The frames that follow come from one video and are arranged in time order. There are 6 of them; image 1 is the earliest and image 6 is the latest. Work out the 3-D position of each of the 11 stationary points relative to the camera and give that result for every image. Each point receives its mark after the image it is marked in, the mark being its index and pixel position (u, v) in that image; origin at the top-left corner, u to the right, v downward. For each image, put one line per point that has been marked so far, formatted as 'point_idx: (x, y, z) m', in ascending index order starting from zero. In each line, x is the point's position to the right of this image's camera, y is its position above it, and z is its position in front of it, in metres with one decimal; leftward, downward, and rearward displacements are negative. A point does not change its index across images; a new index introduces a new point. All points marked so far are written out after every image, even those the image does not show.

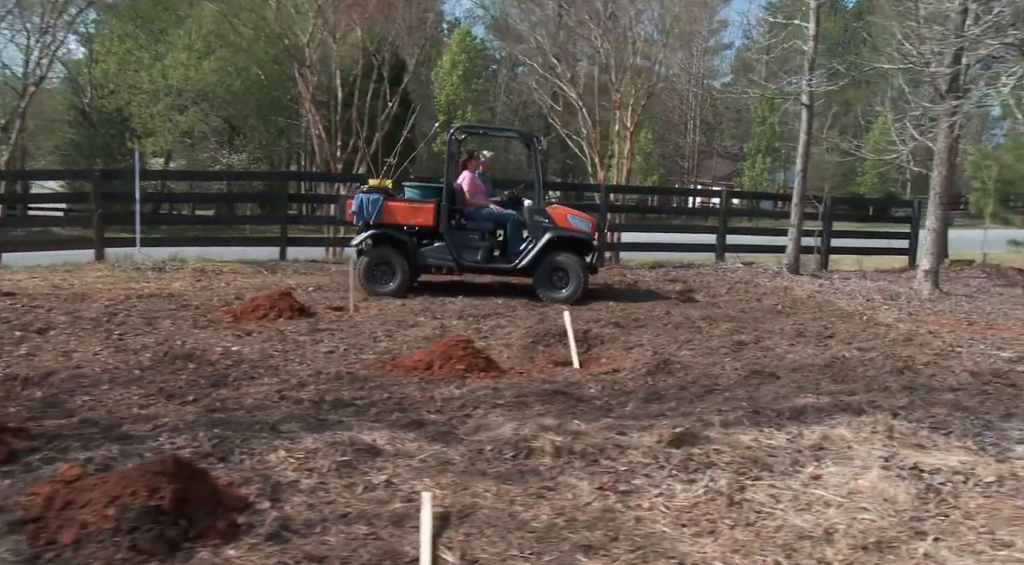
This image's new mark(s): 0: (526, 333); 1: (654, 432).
0: (+0.1, -0.4, +9.1) m
1: (+0.8, -0.8, +5.7) m
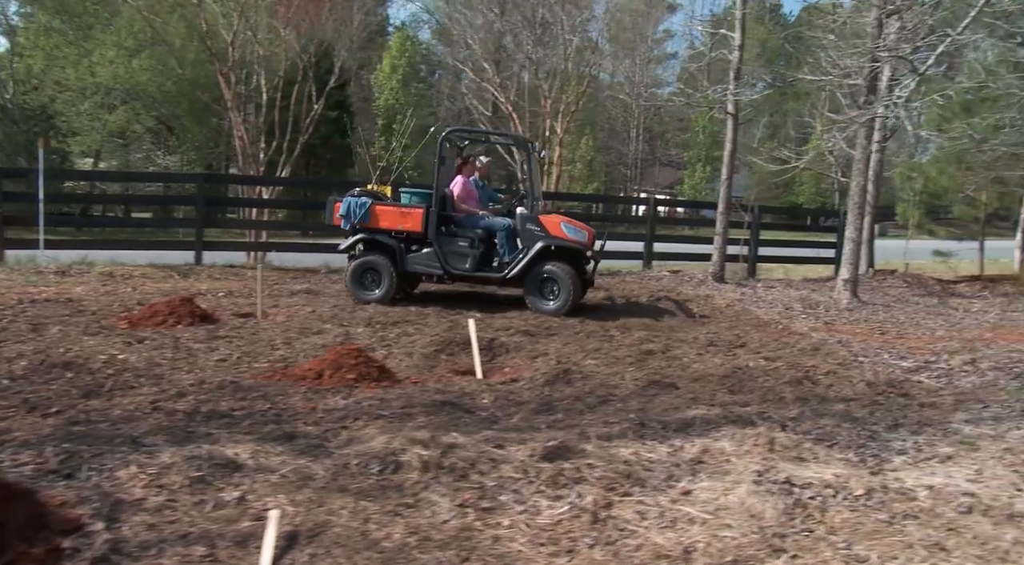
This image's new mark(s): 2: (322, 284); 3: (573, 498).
0: (-0.7, -0.5, +8.9) m
1: (+0.1, -0.9, +5.5) m
2: (-2.2, 0.0, +12.2) m
3: (+0.3, -1.0, +4.9) m
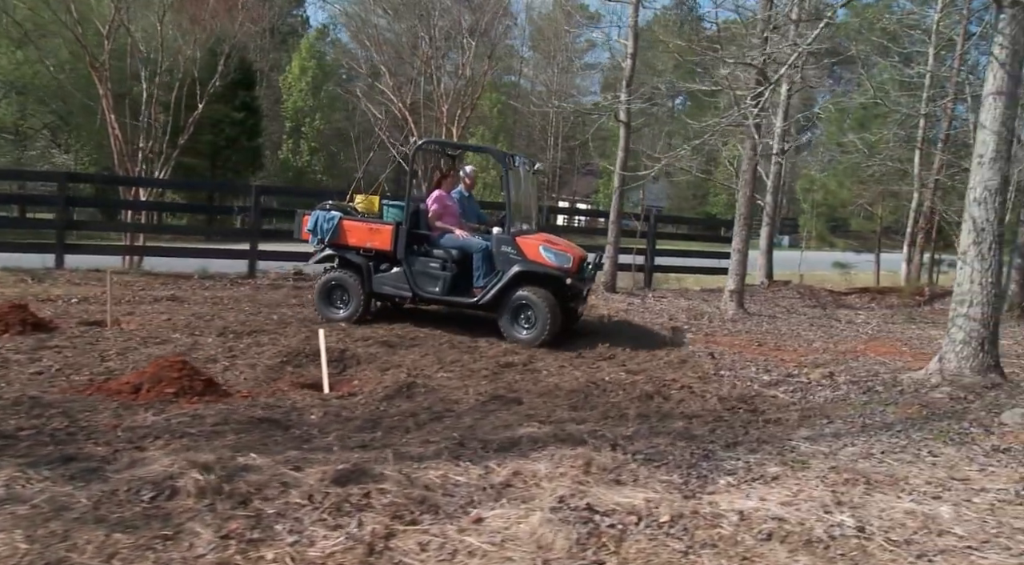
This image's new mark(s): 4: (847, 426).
0: (-1.9, -0.6, +8.4) m
1: (-0.9, -0.9, +5.1) m
2: (-3.6, -0.1, +11.6) m
3: (-0.7, -1.1, +4.4) m
4: (+2.1, -0.9, +6.4) m
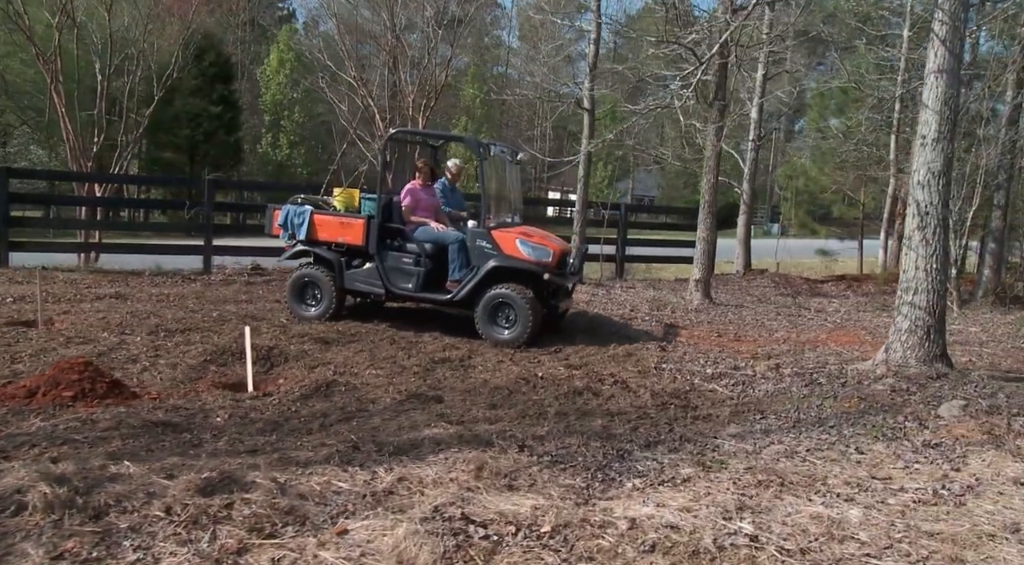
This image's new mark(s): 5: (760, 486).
0: (-2.4, -0.5, +8.1) m
1: (-1.5, -0.9, +4.7) m
2: (-4.1, -0.1, +11.3) m
3: (-1.2, -1.0, +4.1) m
4: (+1.6, -0.8, +6.0) m
5: (+1.2, -0.9, +4.8) m
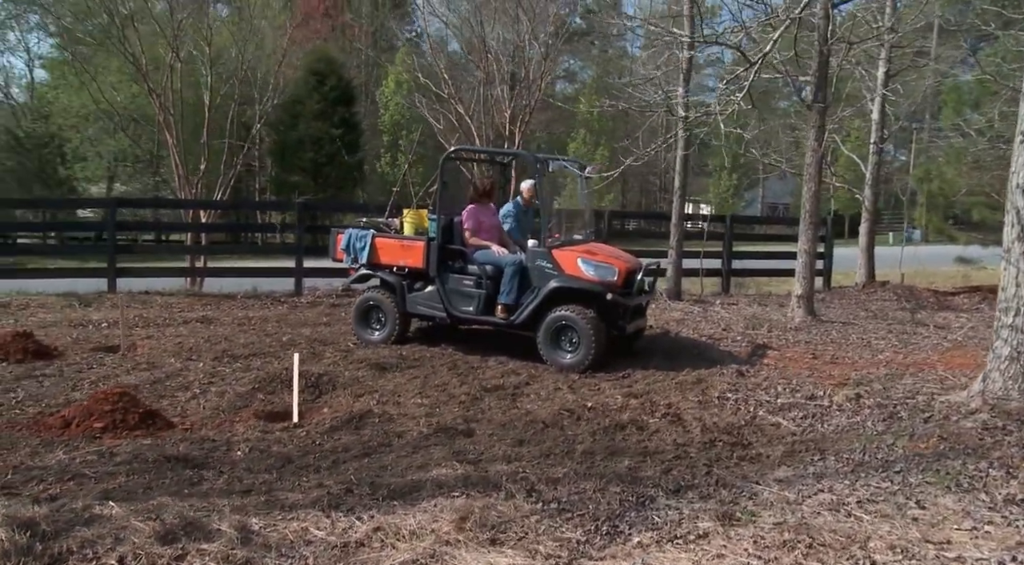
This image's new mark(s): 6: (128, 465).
0: (-2.0, -0.7, +7.9) m
1: (-1.5, -1.0, +4.5) m
2: (-3.2, -0.3, +11.3) m
3: (-1.4, -1.2, +3.8) m
4: (+1.7, -0.9, +5.3) m
5: (+1.1, -1.1, +4.1) m
6: (-2.1, -1.0, +5.6) m
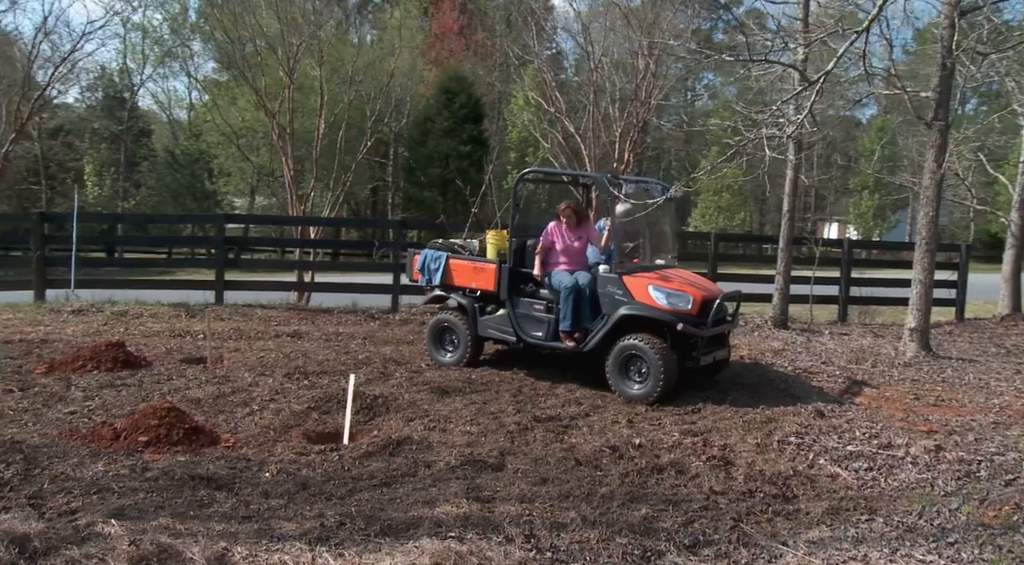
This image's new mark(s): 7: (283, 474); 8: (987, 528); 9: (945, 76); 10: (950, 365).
0: (-1.5, -0.9, +7.9) m
1: (-1.6, -1.1, +4.4) m
2: (-2.1, -0.5, +11.4) m
3: (-1.5, -1.3, +3.7) m
4: (+1.7, -1.1, +4.7) m
5: (+1.0, -1.2, +3.7) m
6: (-2.0, -1.1, +5.6) m
7: (-1.3, -1.1, +5.8) m
8: (+2.2, -1.1, +4.7) m
9: (+4.1, +2.0, +9.8) m
10: (+4.1, -0.8, +9.6) m
